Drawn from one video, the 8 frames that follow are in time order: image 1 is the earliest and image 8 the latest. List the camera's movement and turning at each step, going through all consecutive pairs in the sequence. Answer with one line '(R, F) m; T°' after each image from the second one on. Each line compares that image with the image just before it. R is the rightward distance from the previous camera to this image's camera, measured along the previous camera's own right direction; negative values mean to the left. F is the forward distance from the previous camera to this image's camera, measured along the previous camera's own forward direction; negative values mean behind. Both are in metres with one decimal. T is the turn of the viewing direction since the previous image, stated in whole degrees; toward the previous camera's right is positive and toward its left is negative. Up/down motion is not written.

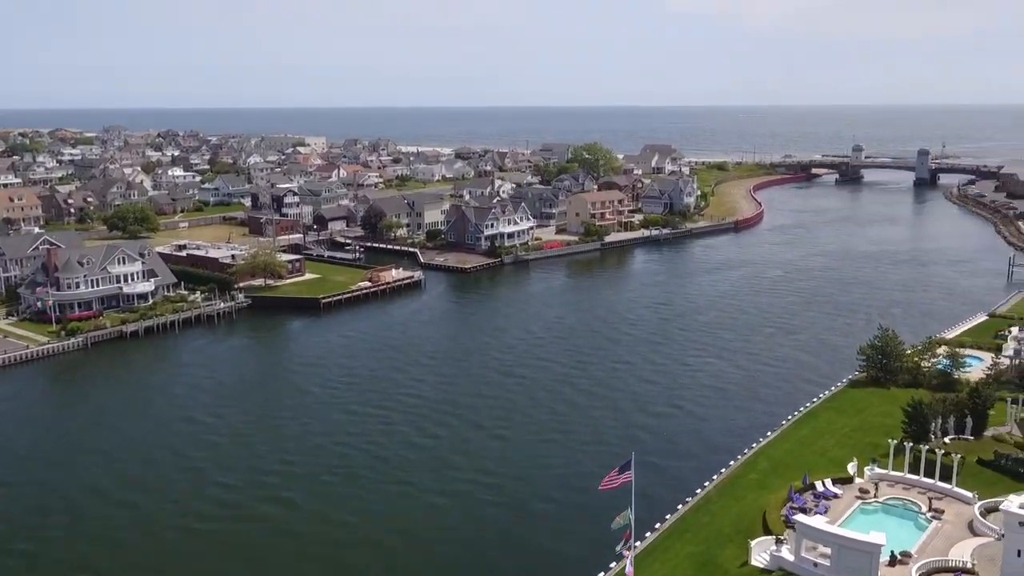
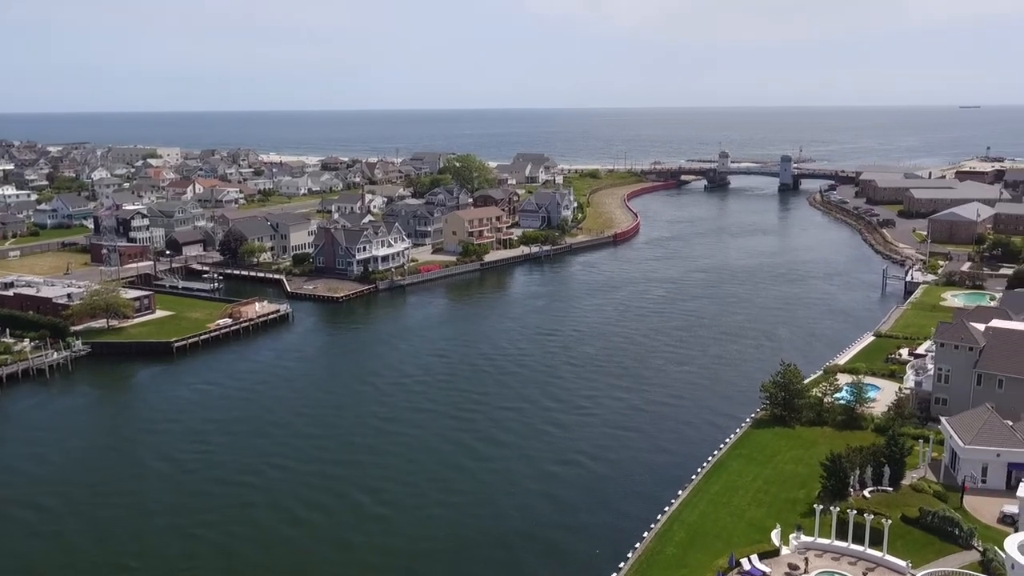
(-0.2, +3.3) m; +8°
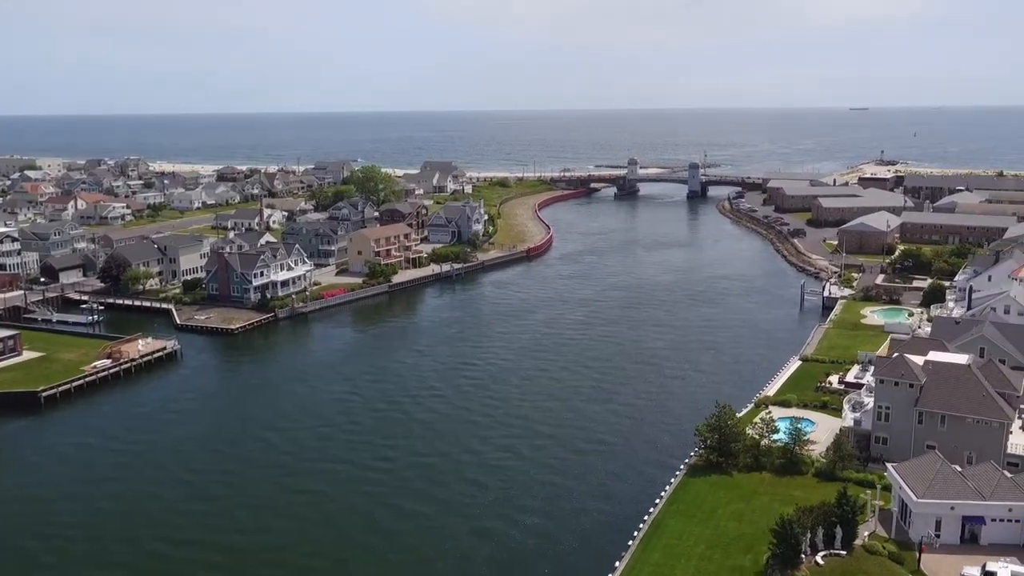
(-0.1, +3.1) m; +6°
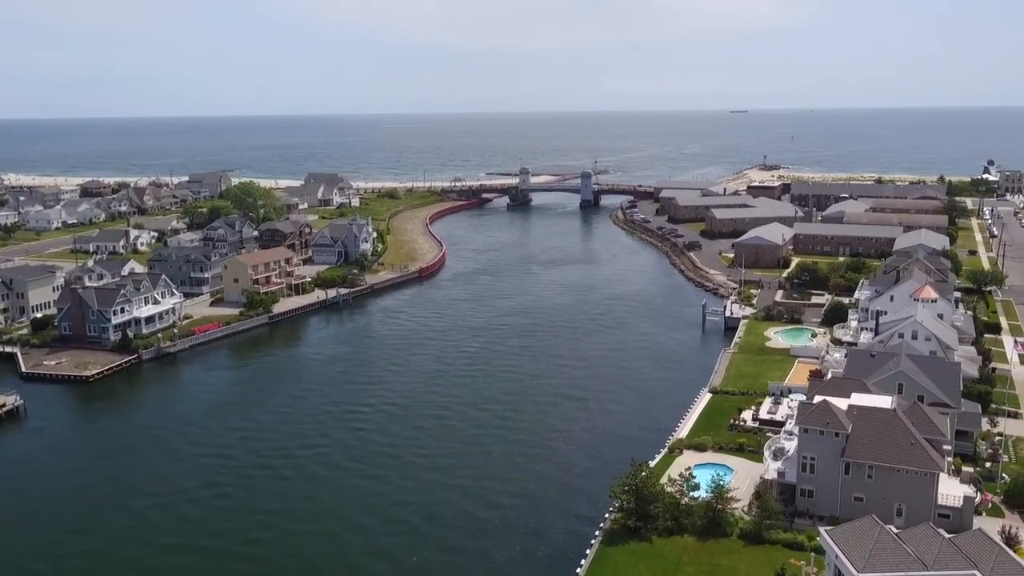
(+0.1, +3.4) m; +7°
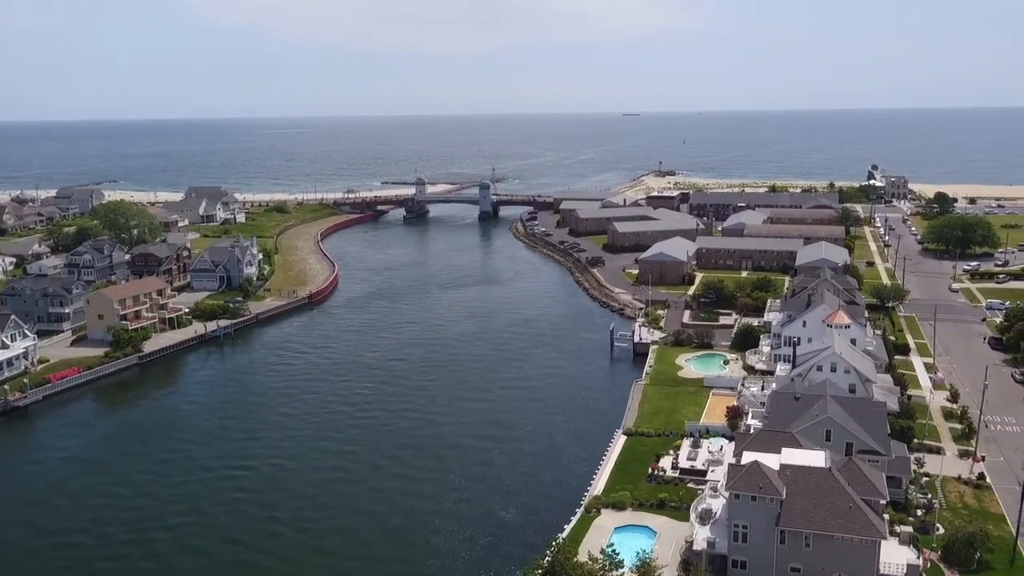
(+0.2, +3.5) m; +6°
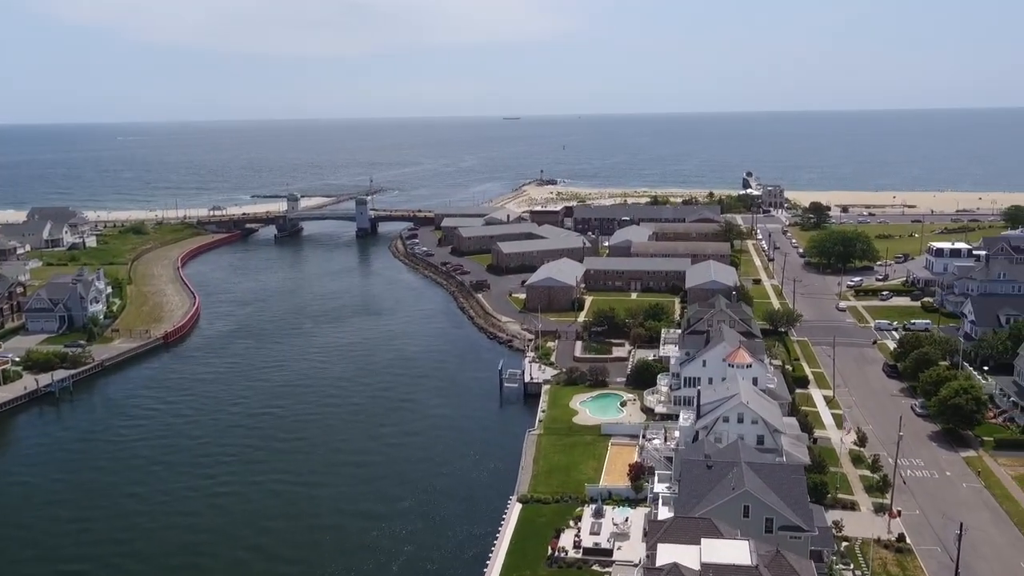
(+0.3, +4.1) m; +7°
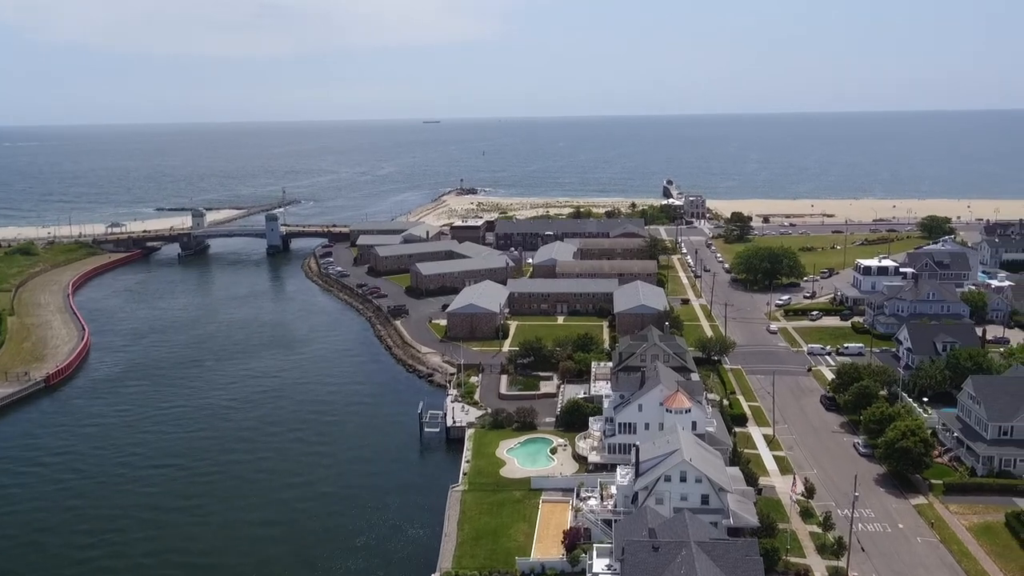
(+0.1, +3.6) m; +5°
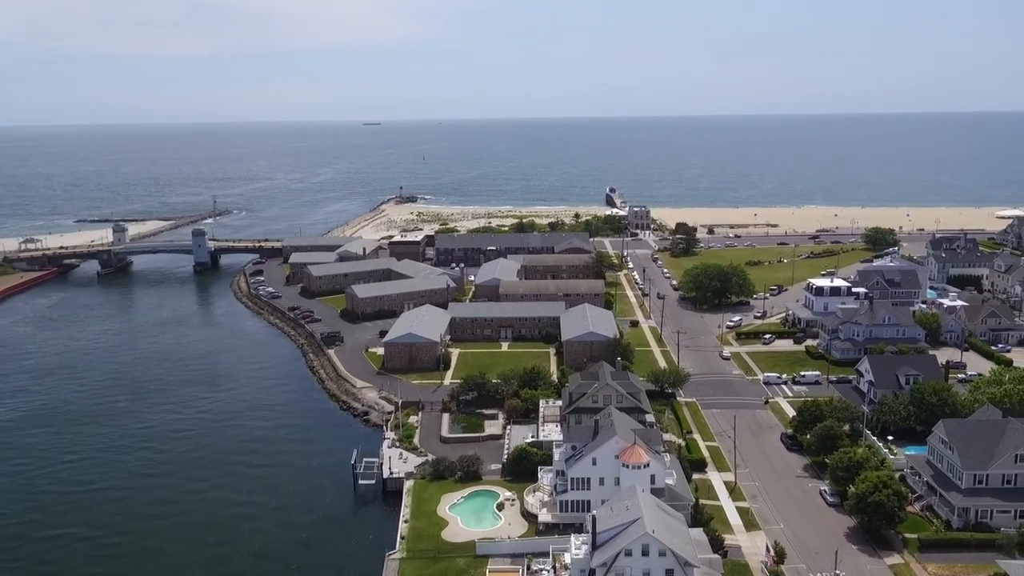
(+0.1, +3.5) m; +4°
